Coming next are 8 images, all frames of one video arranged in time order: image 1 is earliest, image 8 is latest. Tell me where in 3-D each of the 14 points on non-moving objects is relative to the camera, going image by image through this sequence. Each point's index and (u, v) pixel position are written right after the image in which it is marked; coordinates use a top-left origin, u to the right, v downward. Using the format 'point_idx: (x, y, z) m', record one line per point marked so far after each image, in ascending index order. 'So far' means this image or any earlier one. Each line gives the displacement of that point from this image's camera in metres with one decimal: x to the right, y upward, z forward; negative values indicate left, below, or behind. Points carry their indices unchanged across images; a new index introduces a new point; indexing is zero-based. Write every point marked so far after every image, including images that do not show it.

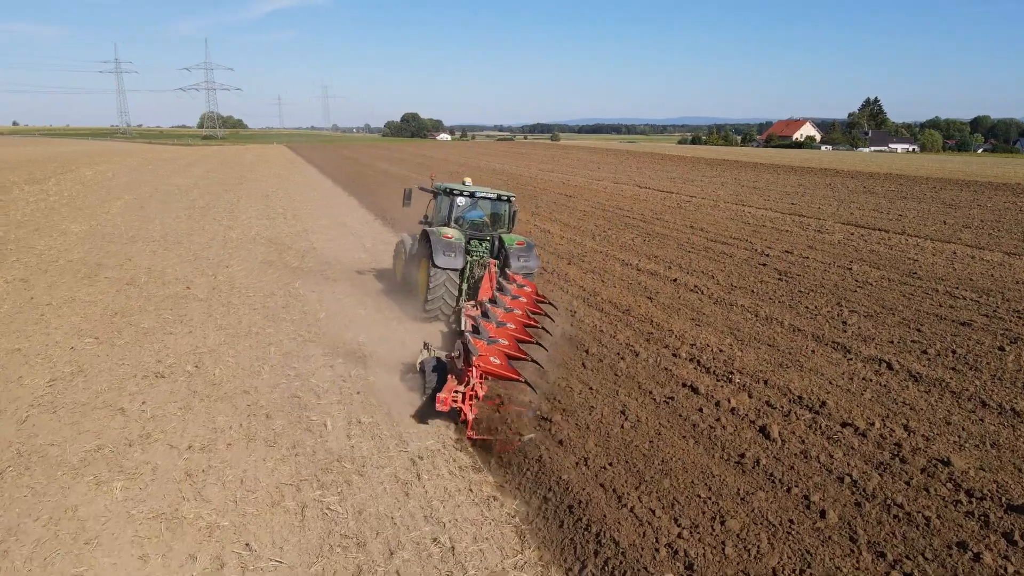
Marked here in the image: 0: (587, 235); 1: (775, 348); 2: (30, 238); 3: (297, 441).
0: (+1.6, +1.2, +15.7) m
1: (+2.9, -0.7, +8.2) m
2: (-9.7, +1.1, +14.8) m
3: (-1.7, -1.2, +5.8) m
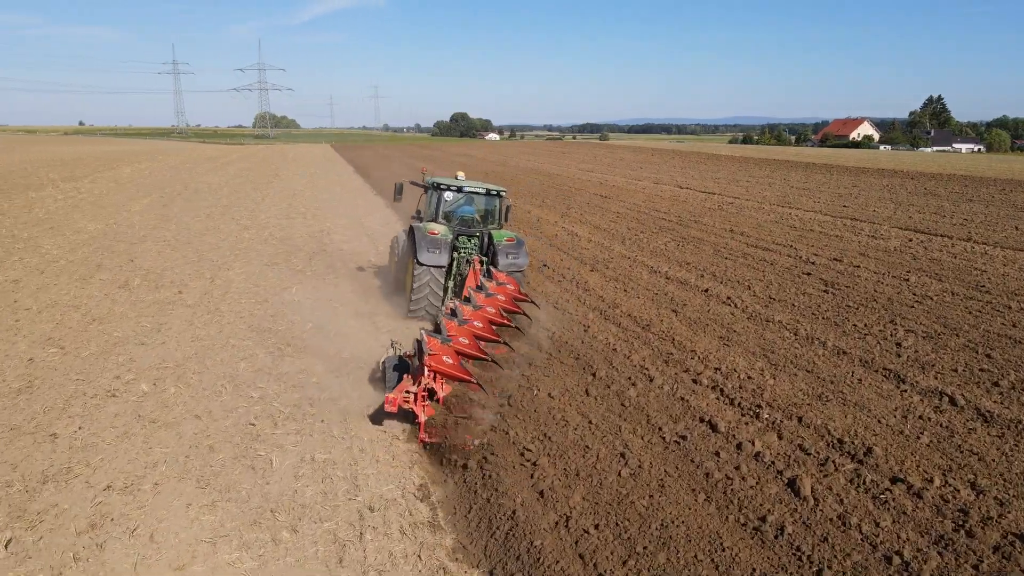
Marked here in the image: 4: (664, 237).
0: (+2.1, +1.1, +14.6) m
1: (+2.9, -0.8, +7.0) m
2: (-9.3, +1.1, +14.4) m
3: (-1.9, -1.3, +5.0) m
4: (+3.0, +1.1, +14.8) m
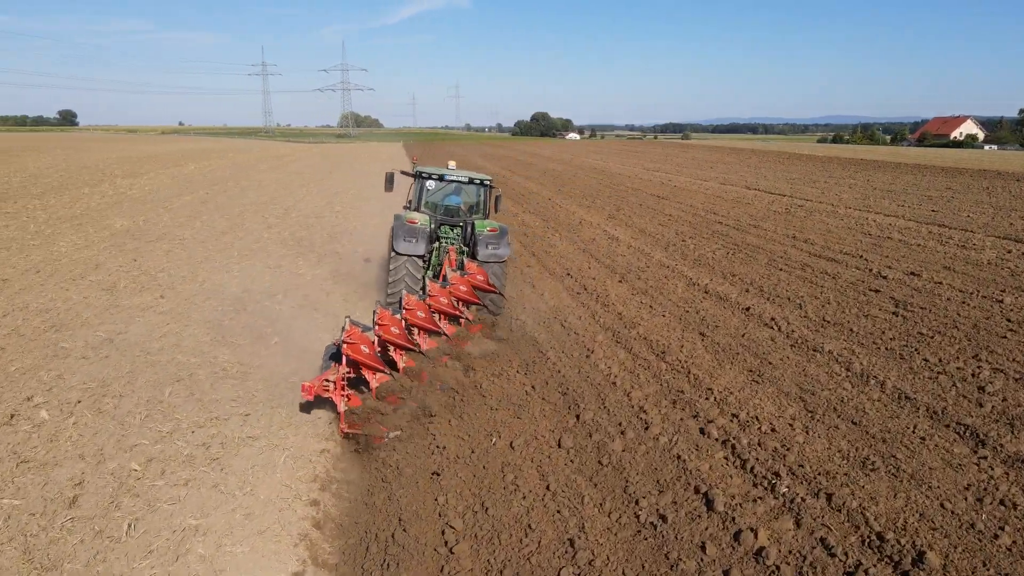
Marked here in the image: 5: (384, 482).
0: (+2.7, +0.9, +13.1) m
1: (+2.6, -1.0, +5.5) m
2: (-8.7, +1.1, +14.1) m
3: (-2.4, -1.4, +3.9) m
4: (+3.5, +0.9, +13.1) m
5: (-0.8, -1.3, +4.8) m
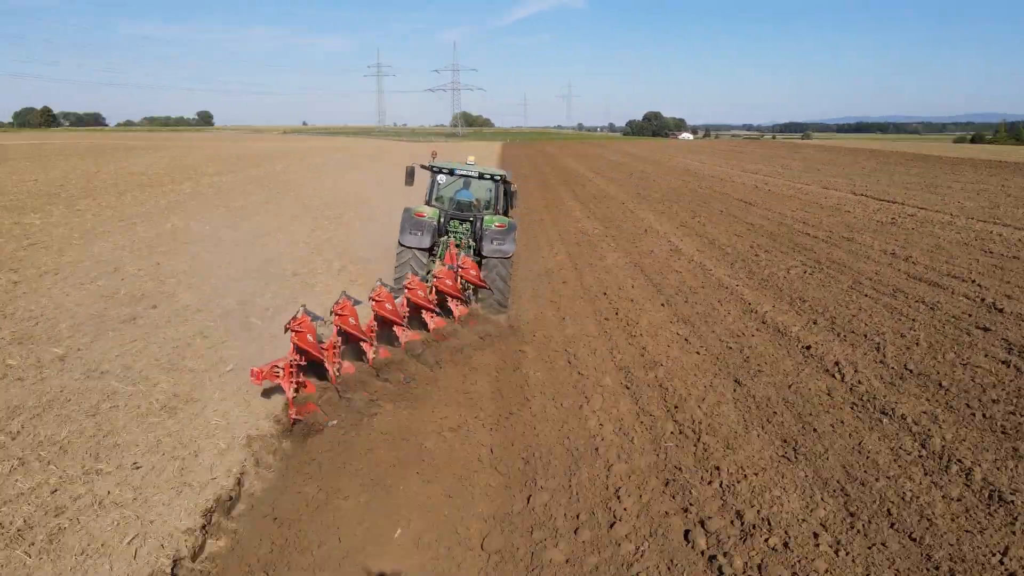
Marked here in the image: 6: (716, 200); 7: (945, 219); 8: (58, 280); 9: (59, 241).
0: (+3.3, +0.5, +11.4) m
1: (+2.1, -1.3, +3.8) m
2: (-7.7, +1.1, +13.9) m
3: (-3.0, -1.6, +3.0) m
4: (+4.2, +0.5, +11.3) m
5: (-1.4, -1.5, +3.6) m
6: (+5.4, +2.3, +19.6) m
7: (+9.0, +1.4, +15.4) m
8: (-6.0, +0.1, +9.7) m
9: (-8.1, +0.9, +12.8) m
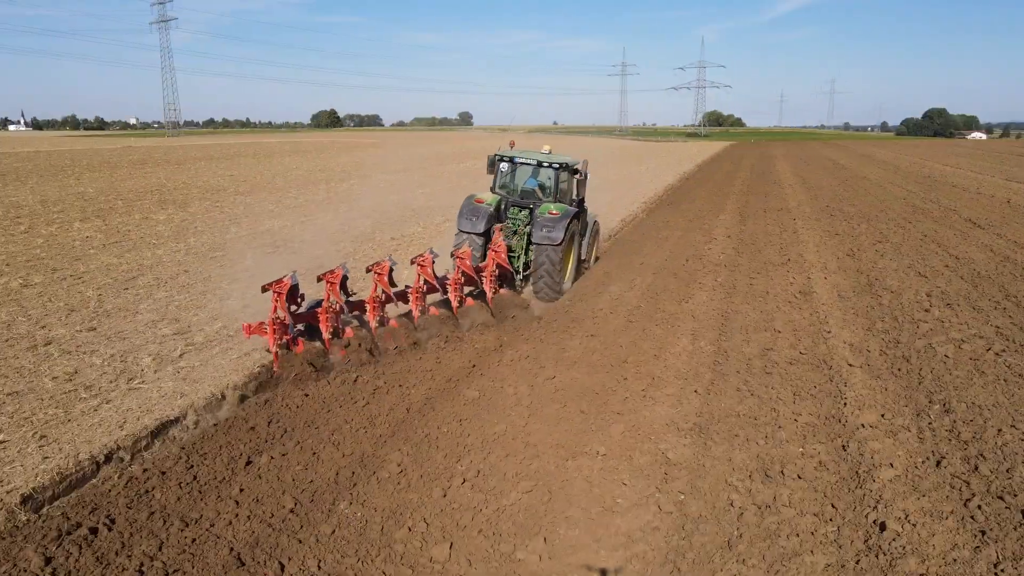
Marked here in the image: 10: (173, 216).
0: (+4.7, +0.4, +9.8) m
1: (+1.0, -1.4, +3.1) m
2: (-5.0, +1.6, +15.7) m
3: (-4.1, -1.2, +3.9) m
4: (+5.5, +0.3, +9.5) m
5: (-2.3, -1.2, +4.0) m
6: (+9.3, +2.0, +17.0) m
7: (+11.4, +0.9, +11.9) m
8: (-4.7, +0.6, +11.1) m
9: (-5.7, +1.5, +14.7) m
10: (-6.4, +1.3, +14.0) m
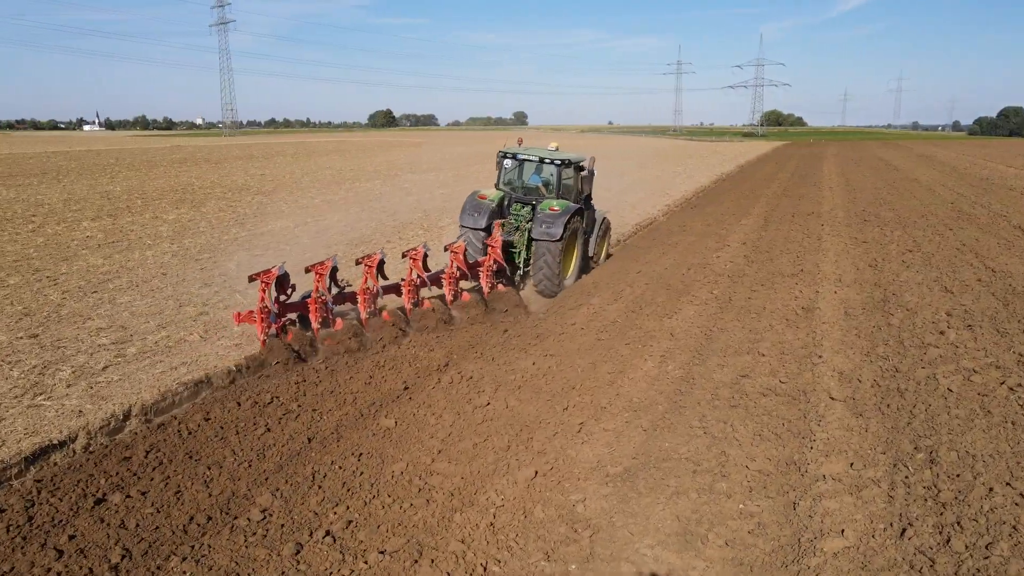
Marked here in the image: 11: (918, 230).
0: (+4.5, +0.2, +8.9) m
1: (+0.4, -1.5, +2.5) m
2: (-4.6, +1.6, +15.5) m
3: (-4.6, -1.3, +3.6) m
4: (+5.3, +0.1, +8.5) m
5: (-2.9, -1.3, +3.6) m
6: (+9.7, +1.7, +15.8) m
7: (+11.4, +0.6, +10.5) m
8: (-4.7, +0.6, +10.9) m
9: (-5.4, +1.5, +14.6) m
10: (-6.2, +1.3, +13.9) m
11: (+6.2, +0.8, +11.5) m
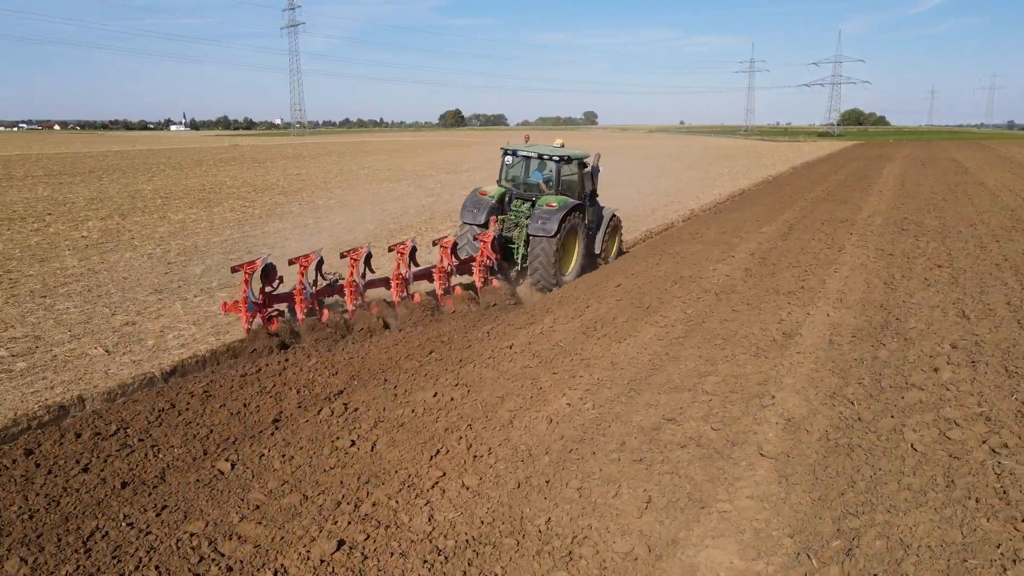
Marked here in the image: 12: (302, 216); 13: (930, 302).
0: (+4.2, 0.0, +7.9) m
1: (-0.5, -1.6, +1.8) m
2: (-4.3, +1.6, +15.2) m
3: (-5.4, -1.3, +3.4) m
4: (+4.9, -0.1, +7.4) m
5: (-3.7, -1.4, +3.2) m
6: (+10.0, +1.4, +14.2) m
7: (+11.2, +0.2, +8.8) m
8: (-4.9, +0.5, +10.7) m
9: (-5.2, +1.4, +14.4) m
10: (-6.0, +1.3, +13.8) m
11: (+6.1, +0.6, +10.2) m
12: (-3.8, +1.3, +14.1) m
13: (+4.0, -0.2, +6.9) m
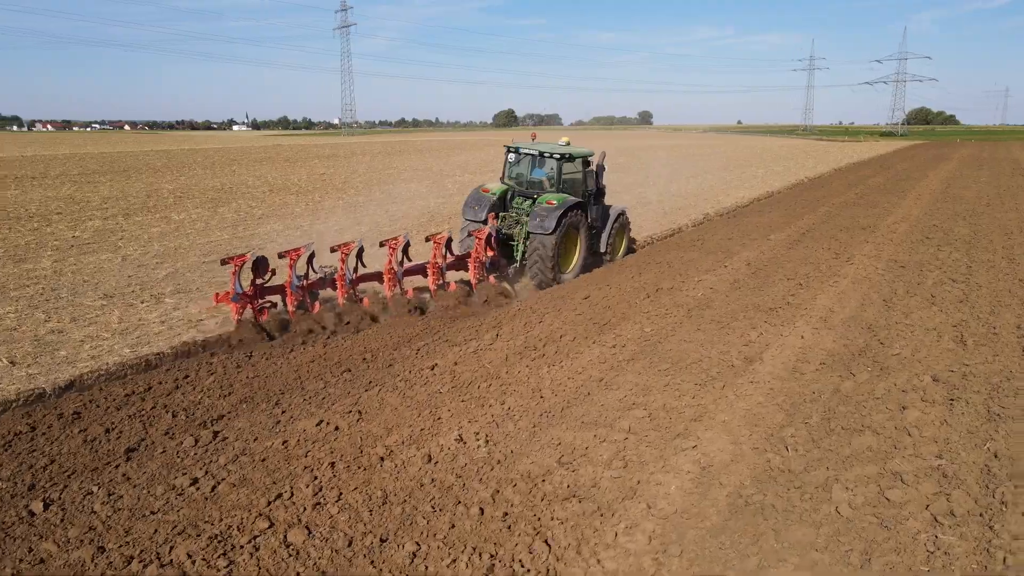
0: (+3.8, -0.2, +7.1) m
1: (-1.4, -1.7, +1.3) m
2: (-4.2, +1.5, +15.0) m
3: (-6.2, -1.3, +3.3) m
4: (+4.5, -0.3, +6.5) m
5: (-4.4, -1.4, +3.0) m
6: (+10.1, +1.1, +12.9) m
7: (+10.8, 0.0, +7.5) m
8: (-5.0, +0.5, +10.5) m
9: (-5.1, +1.4, +14.2) m
10: (-6.0, +1.3, +13.6) m
11: (+5.9, +0.4, +9.3) m
12: (-3.7, +1.2, +13.8) m
13: (+3.5, -0.4, +6.1) m
